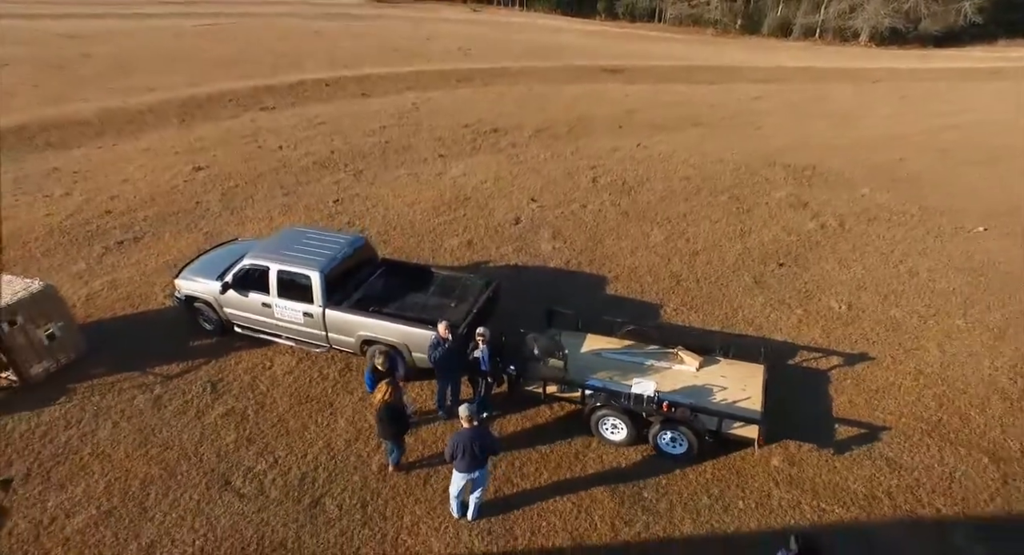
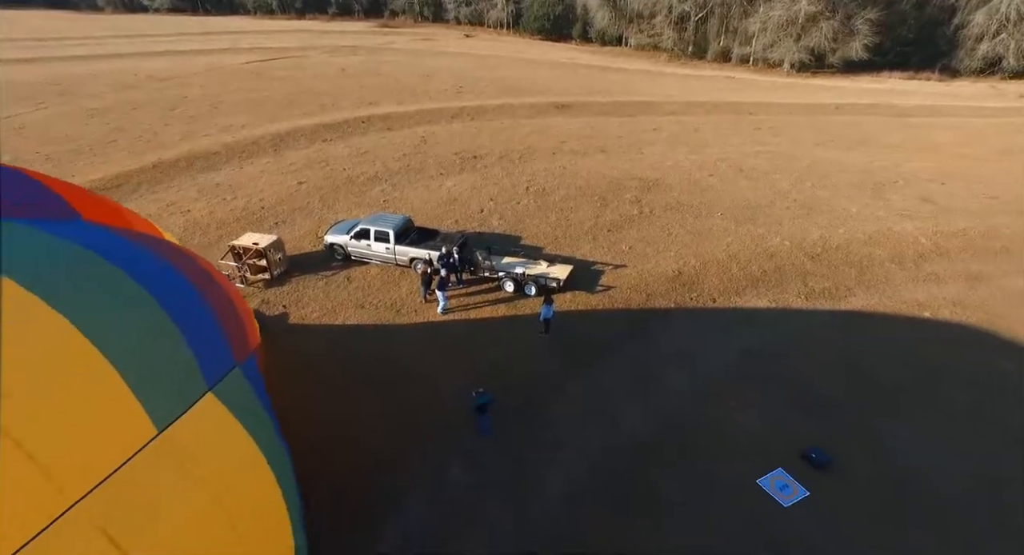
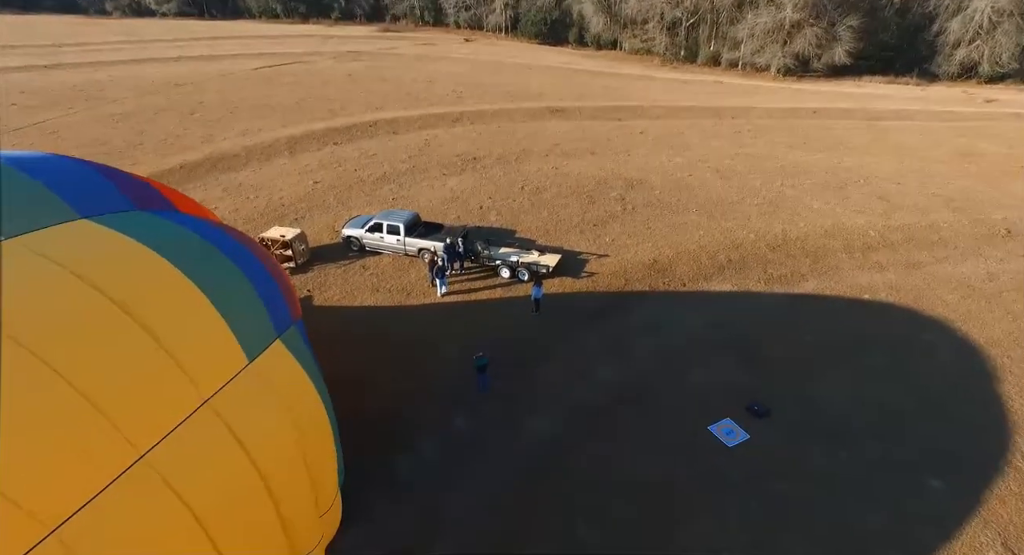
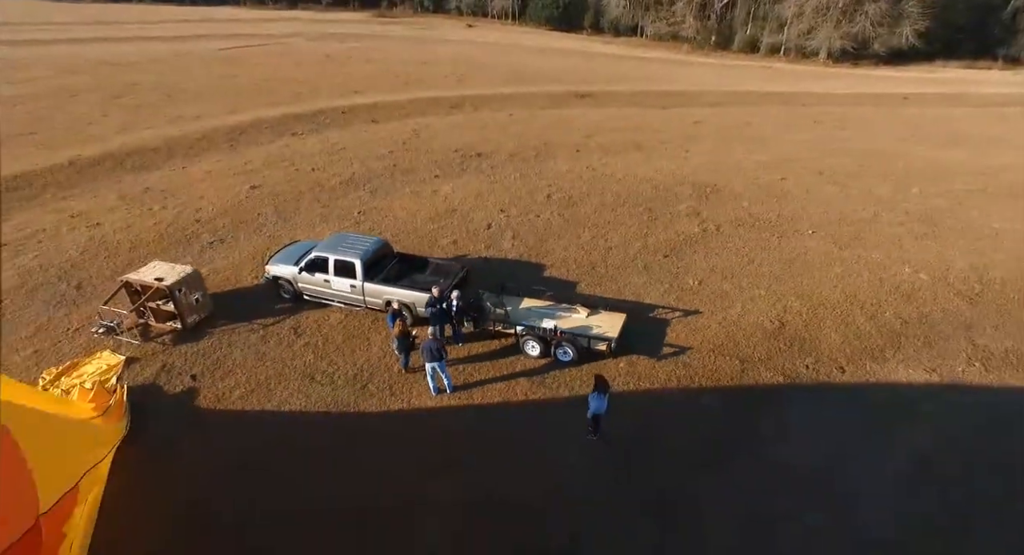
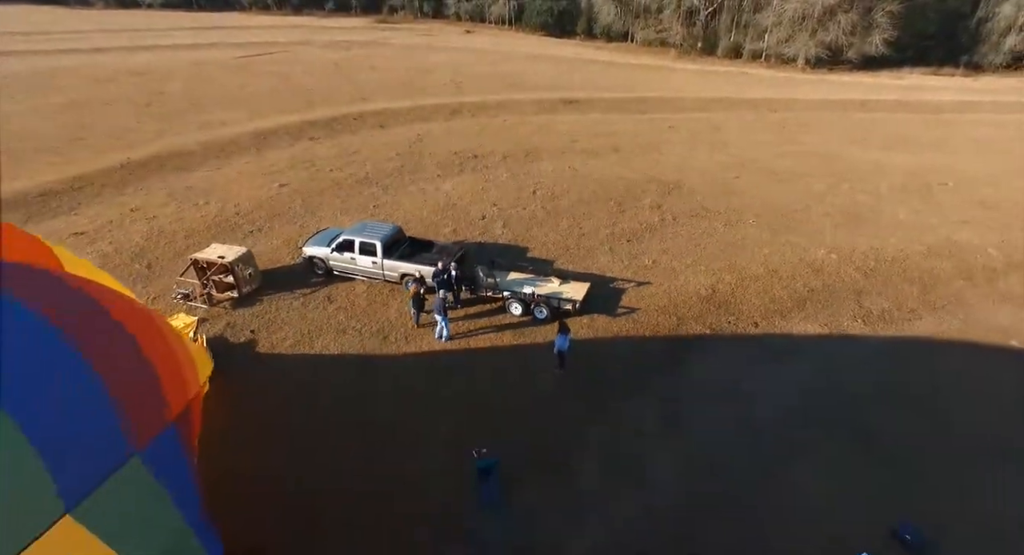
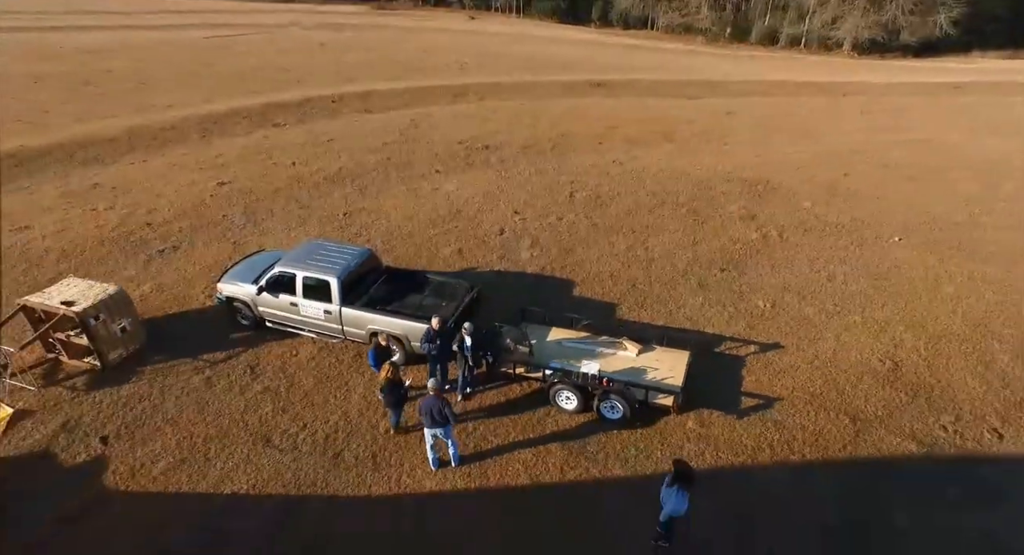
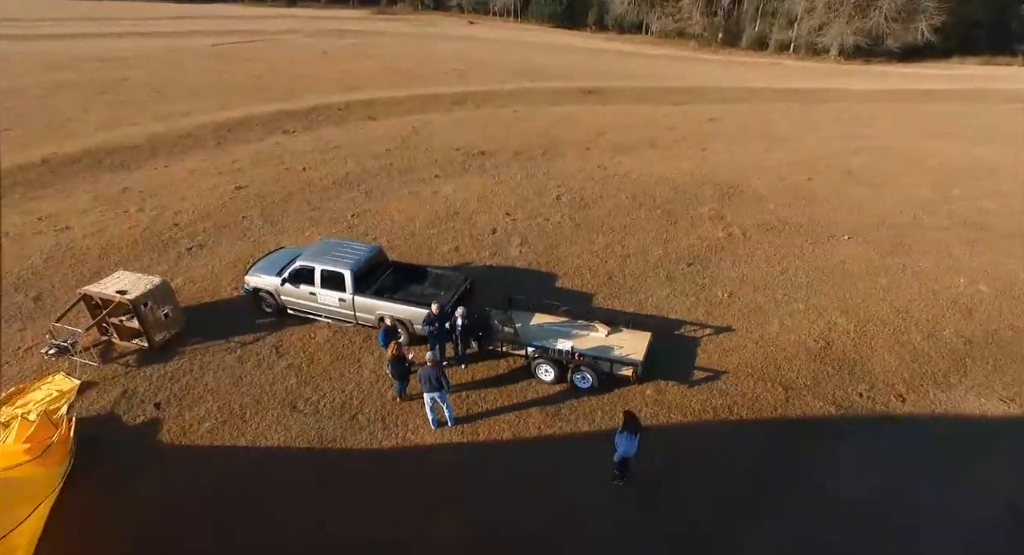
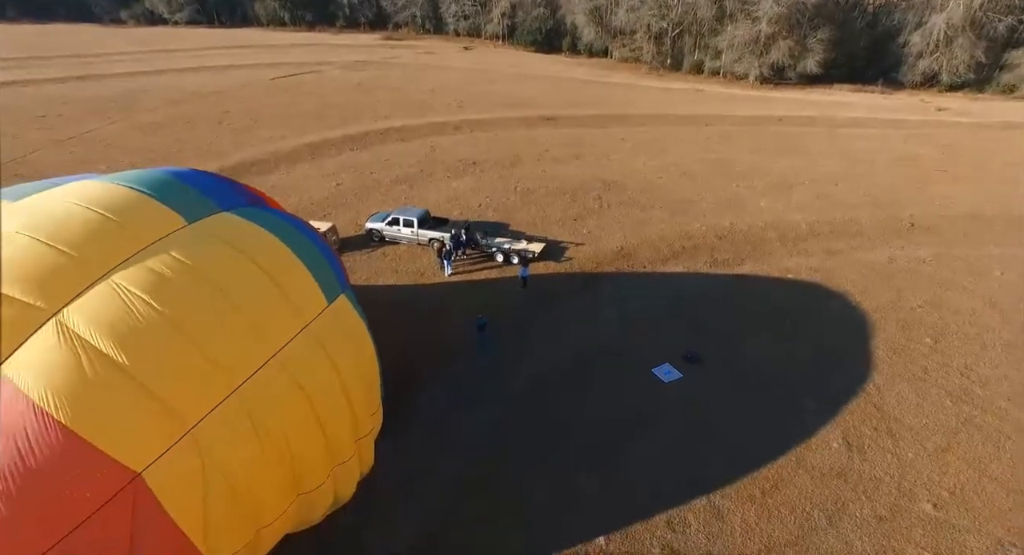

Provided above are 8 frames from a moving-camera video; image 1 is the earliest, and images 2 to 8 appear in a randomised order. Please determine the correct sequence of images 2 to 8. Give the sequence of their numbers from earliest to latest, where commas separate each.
6, 7, 4, 5, 2, 3, 8
